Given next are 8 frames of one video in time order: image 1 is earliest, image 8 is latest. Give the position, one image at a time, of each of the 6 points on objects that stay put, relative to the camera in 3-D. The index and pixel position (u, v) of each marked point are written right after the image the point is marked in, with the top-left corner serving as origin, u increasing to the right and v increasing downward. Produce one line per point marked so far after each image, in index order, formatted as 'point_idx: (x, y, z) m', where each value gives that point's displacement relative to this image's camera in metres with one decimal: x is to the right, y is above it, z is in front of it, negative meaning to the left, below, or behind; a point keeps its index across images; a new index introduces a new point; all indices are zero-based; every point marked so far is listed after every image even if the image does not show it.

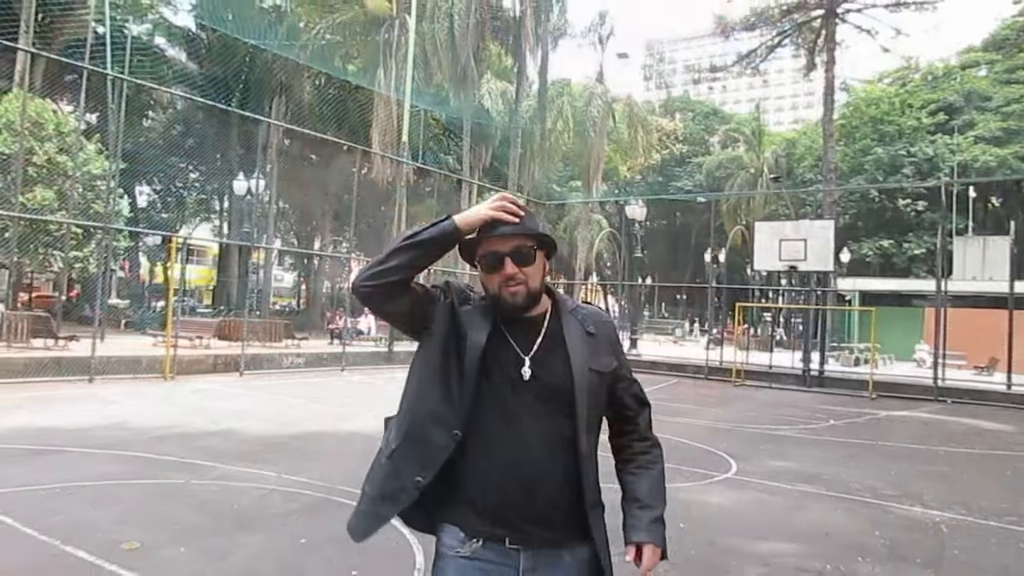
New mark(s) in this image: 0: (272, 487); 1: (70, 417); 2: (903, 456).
0: (-1.8, -1.4, +5.5) m
1: (-4.8, -1.4, +7.8) m
2: (+4.2, -1.8, +8.0) m
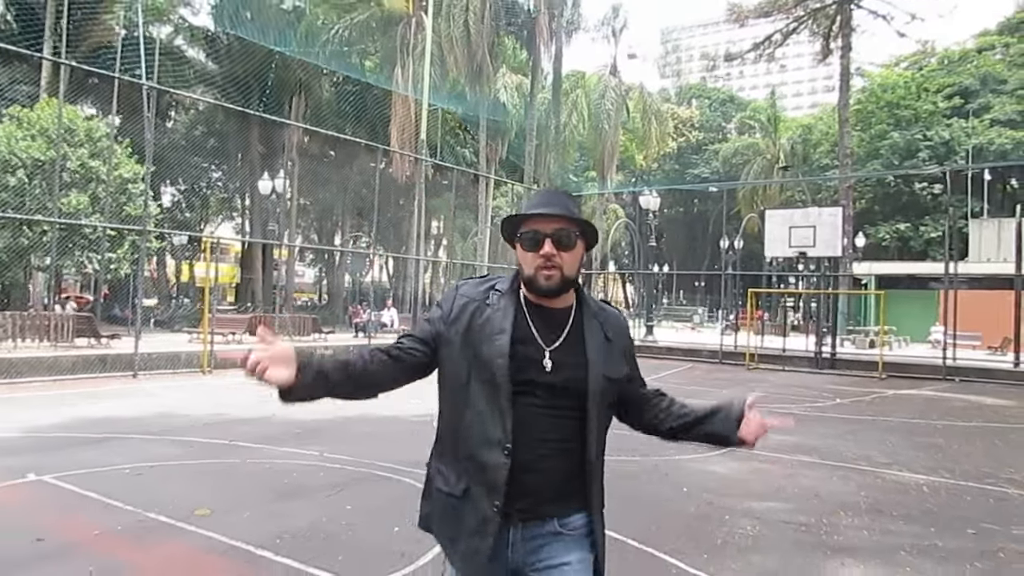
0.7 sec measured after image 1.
0: (-1.6, -1.4, +6.1) m
1: (-4.6, -1.4, +8.5) m
2: (+4.5, -1.6, +8.5) m
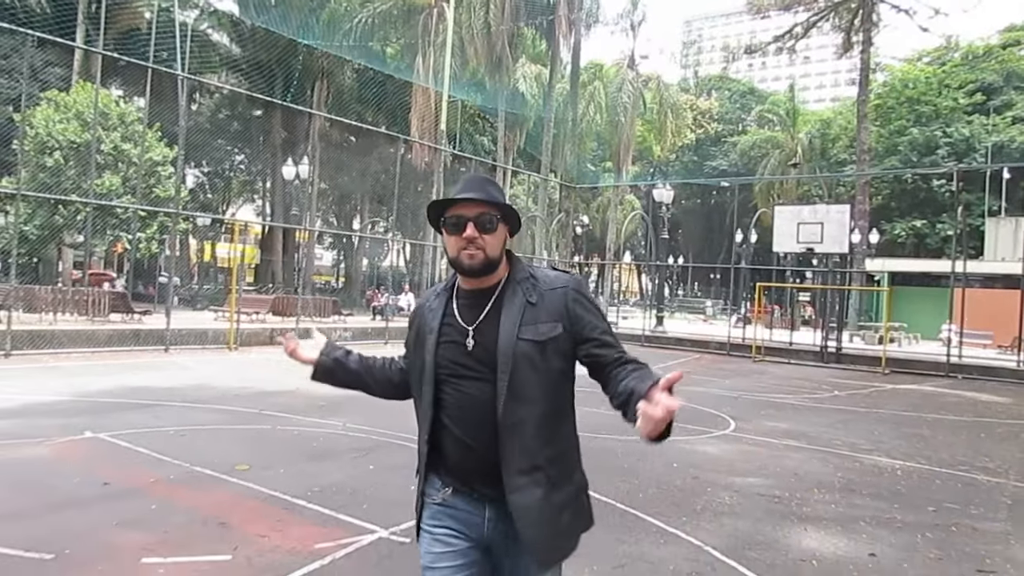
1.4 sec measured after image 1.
0: (-1.5, -1.3, +6.7) m
1: (-4.4, -1.1, +9.1) m
2: (+4.6, -1.6, +9.0) m
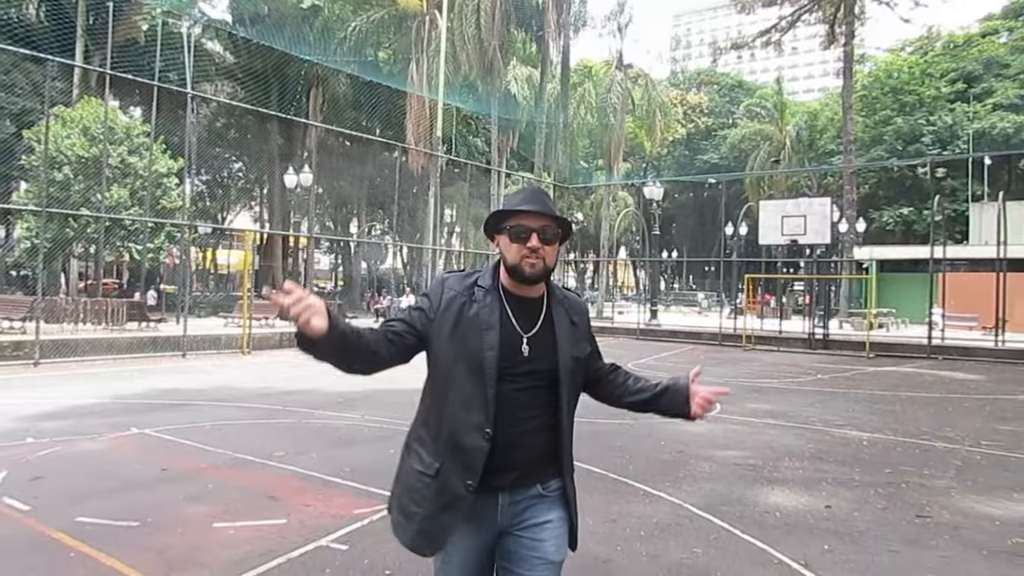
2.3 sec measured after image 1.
0: (-1.5, -1.3, +7.3) m
1: (-4.4, -1.3, +9.8) m
2: (+4.6, -1.5, +9.6) m
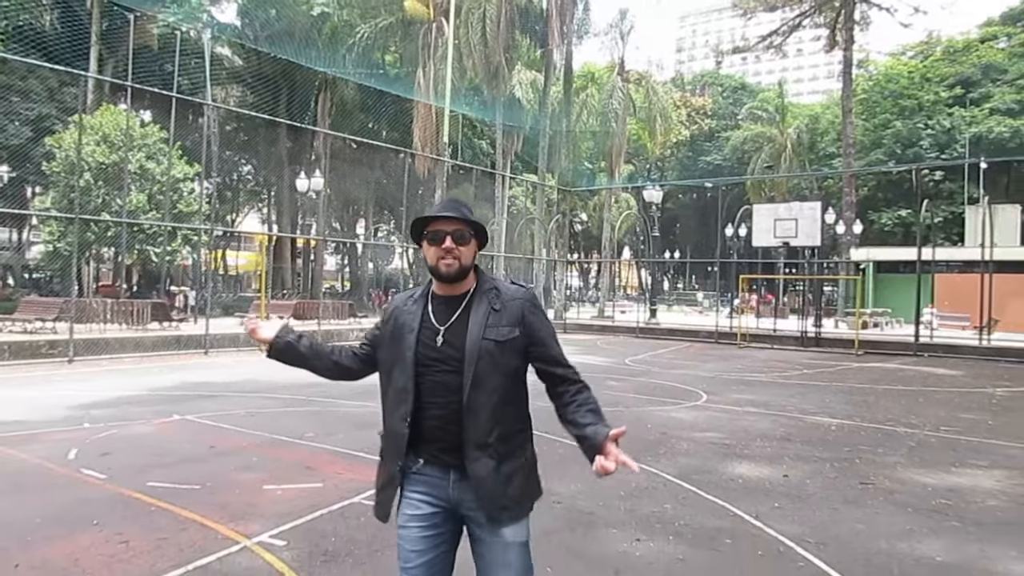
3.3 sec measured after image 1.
0: (-1.5, -1.3, +8.1) m
1: (-4.4, -1.3, +10.6) m
2: (+4.7, -1.5, +10.4) m
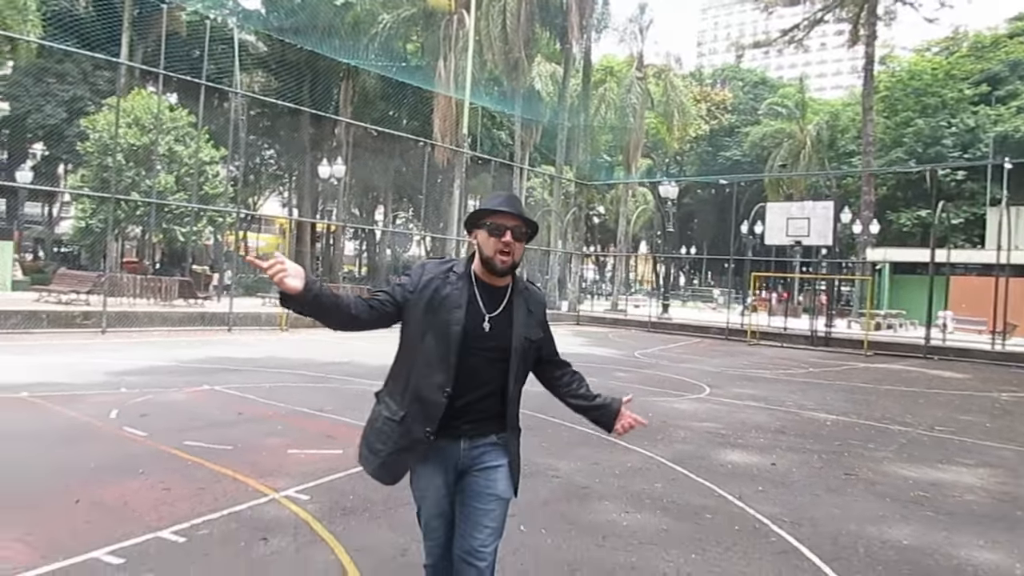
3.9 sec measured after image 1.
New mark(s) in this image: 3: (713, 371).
0: (-1.4, -1.2, +8.5) m
1: (-4.2, -1.0, +11.0) m
2: (+4.8, -1.5, +10.6) m
3: (+3.2, -1.3, +11.9) m
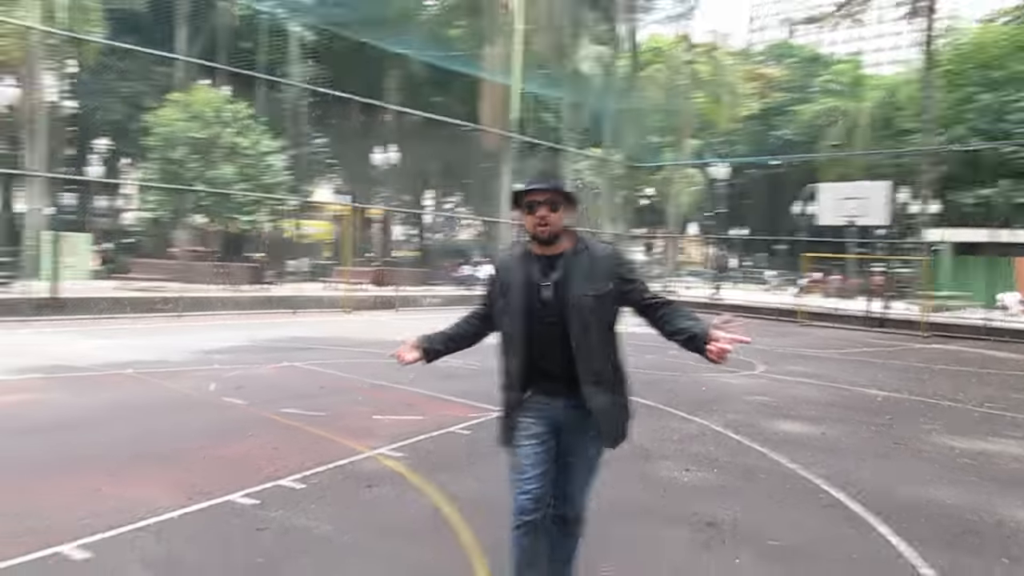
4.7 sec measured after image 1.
0: (-0.7, -0.9, +9.0) m
1: (-3.3, -0.7, +11.7) m
2: (+5.6, -1.2, +10.8) m
3: (+4.2, -1.0, +12.1) m
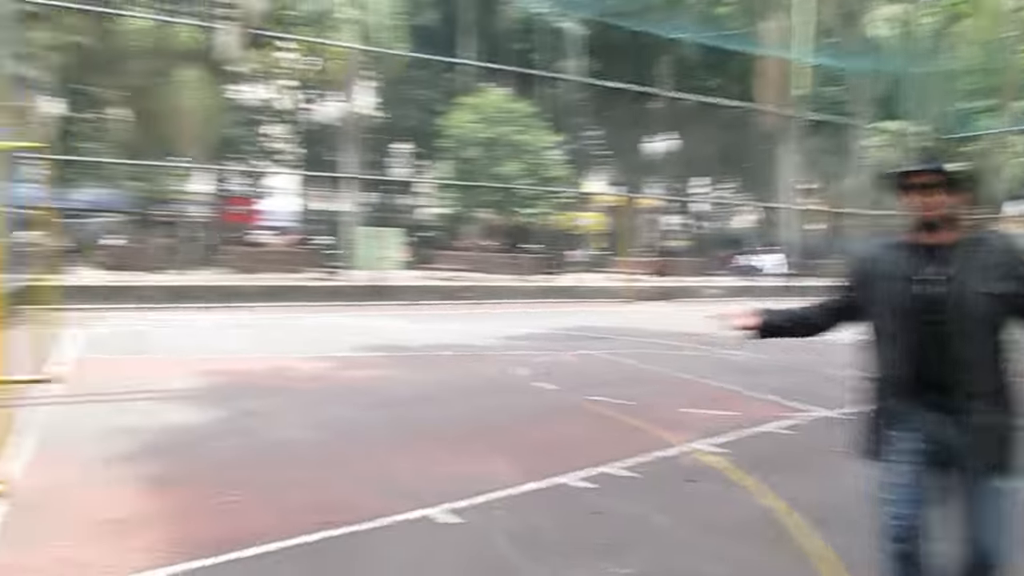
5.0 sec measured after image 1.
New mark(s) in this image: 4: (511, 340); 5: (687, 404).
0: (+2.8, -0.8, +8.6) m
1: (+1.3, -0.5, +12.1) m
2: (+9.3, -1.1, +8.1) m
3: (+8.4, -0.9, +9.8) m
4: (0.0, -0.7, +9.3) m
5: (+1.4, -0.9, +5.8) m
